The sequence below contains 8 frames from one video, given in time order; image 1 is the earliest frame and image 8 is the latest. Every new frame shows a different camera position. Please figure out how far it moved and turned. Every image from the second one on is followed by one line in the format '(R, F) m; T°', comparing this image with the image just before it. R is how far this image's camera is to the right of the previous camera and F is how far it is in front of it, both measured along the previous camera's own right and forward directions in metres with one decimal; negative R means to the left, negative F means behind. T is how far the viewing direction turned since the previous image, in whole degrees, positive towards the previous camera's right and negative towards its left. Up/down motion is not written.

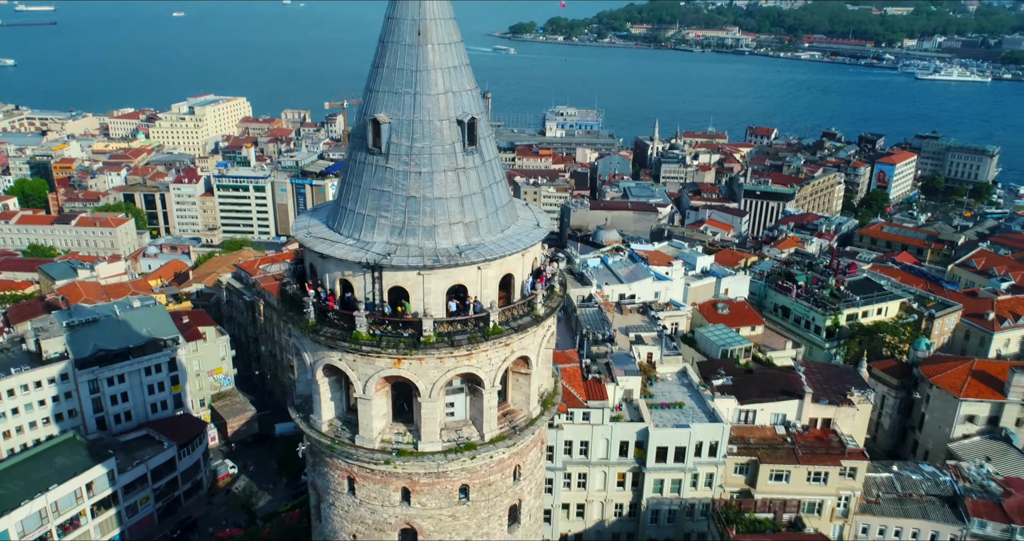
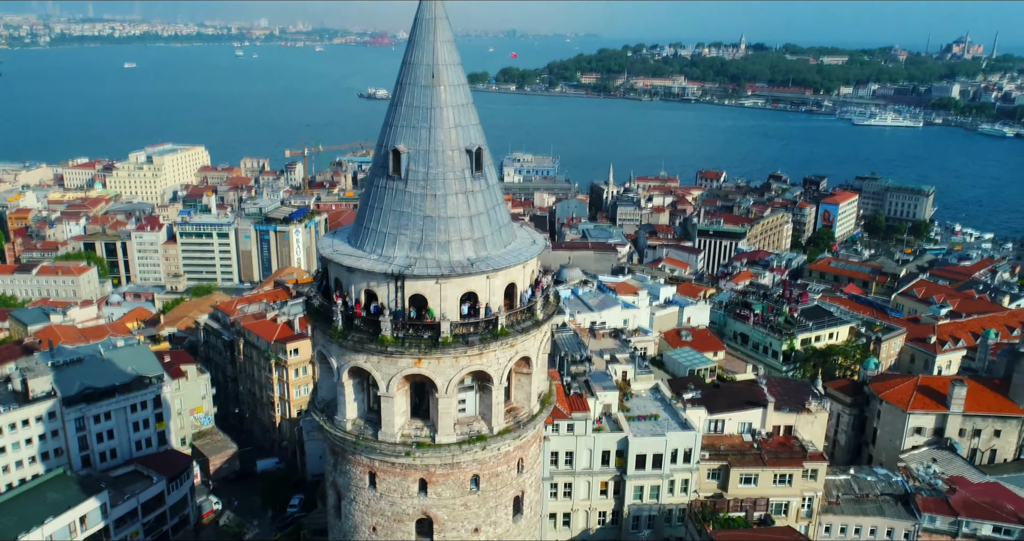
(-0.5, -1.0) m; +3°
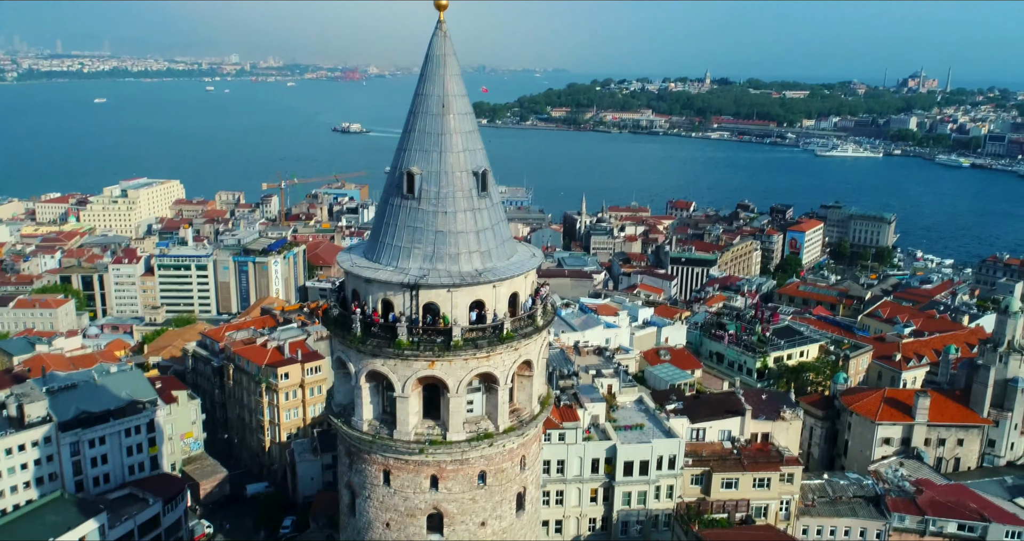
(-0.4, -0.8) m; +2°
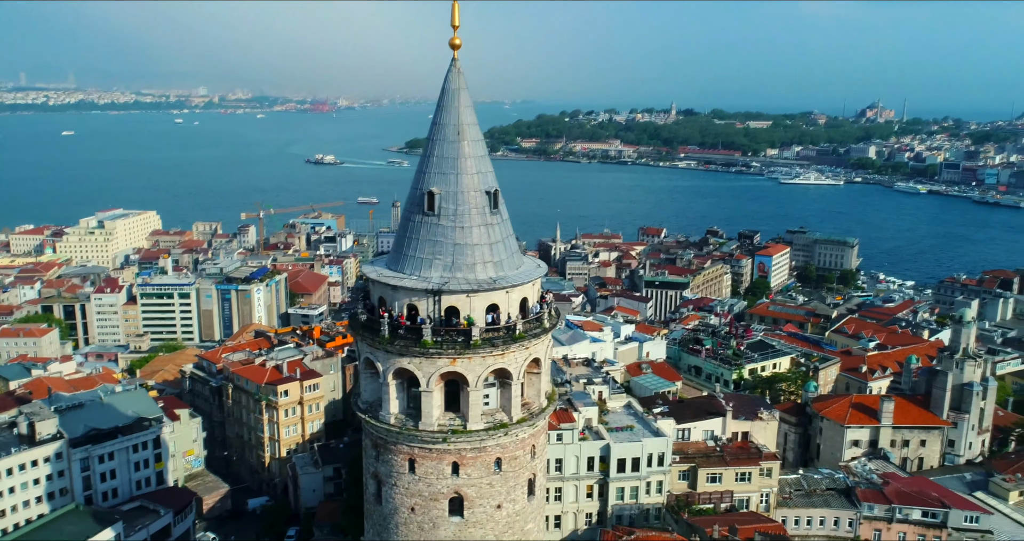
(-0.6, -1.2) m; +2°
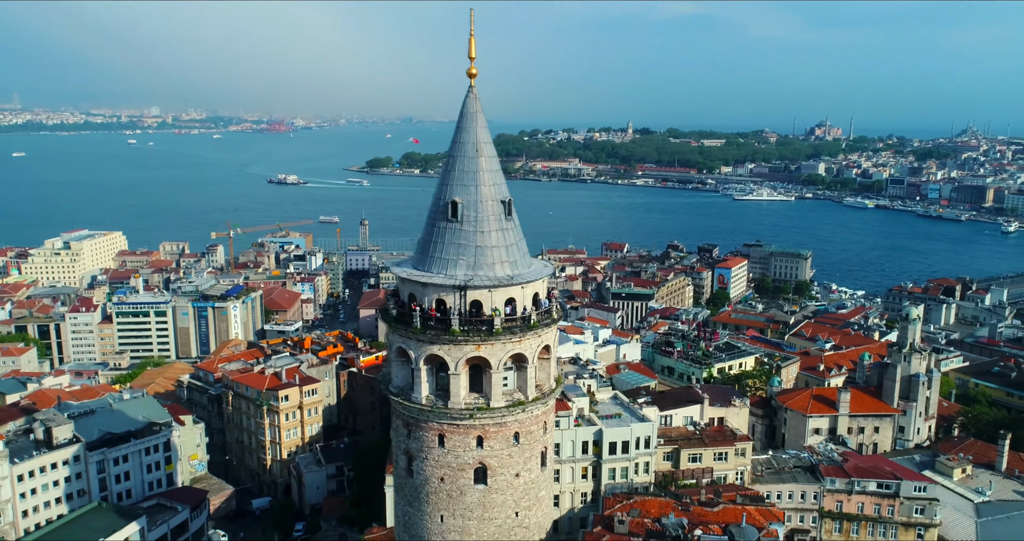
(-0.9, -1.6) m; +3°
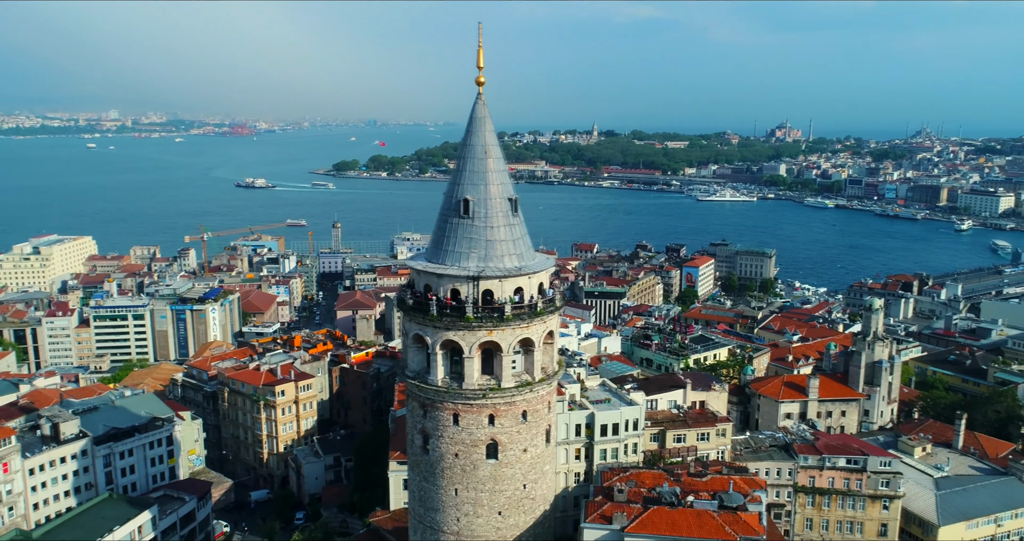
(-0.7, -1.1) m; +2°
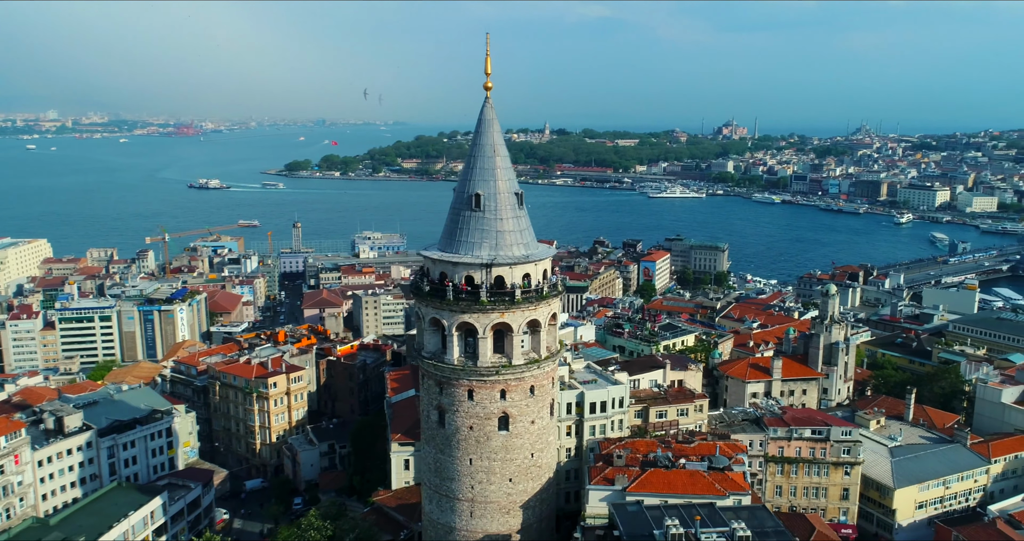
(-1.0, -1.2) m; +4°
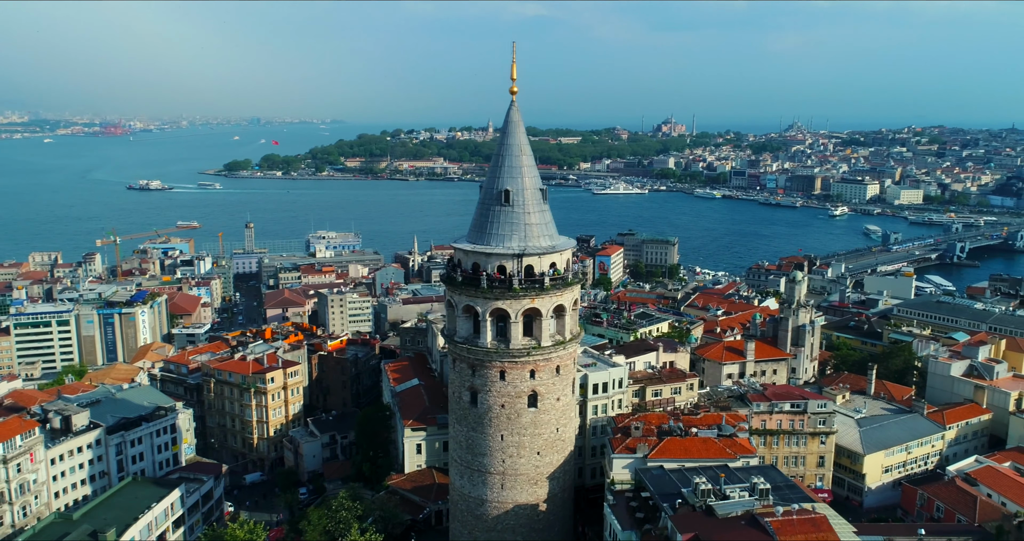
(-1.7, -1.0) m; +4°
